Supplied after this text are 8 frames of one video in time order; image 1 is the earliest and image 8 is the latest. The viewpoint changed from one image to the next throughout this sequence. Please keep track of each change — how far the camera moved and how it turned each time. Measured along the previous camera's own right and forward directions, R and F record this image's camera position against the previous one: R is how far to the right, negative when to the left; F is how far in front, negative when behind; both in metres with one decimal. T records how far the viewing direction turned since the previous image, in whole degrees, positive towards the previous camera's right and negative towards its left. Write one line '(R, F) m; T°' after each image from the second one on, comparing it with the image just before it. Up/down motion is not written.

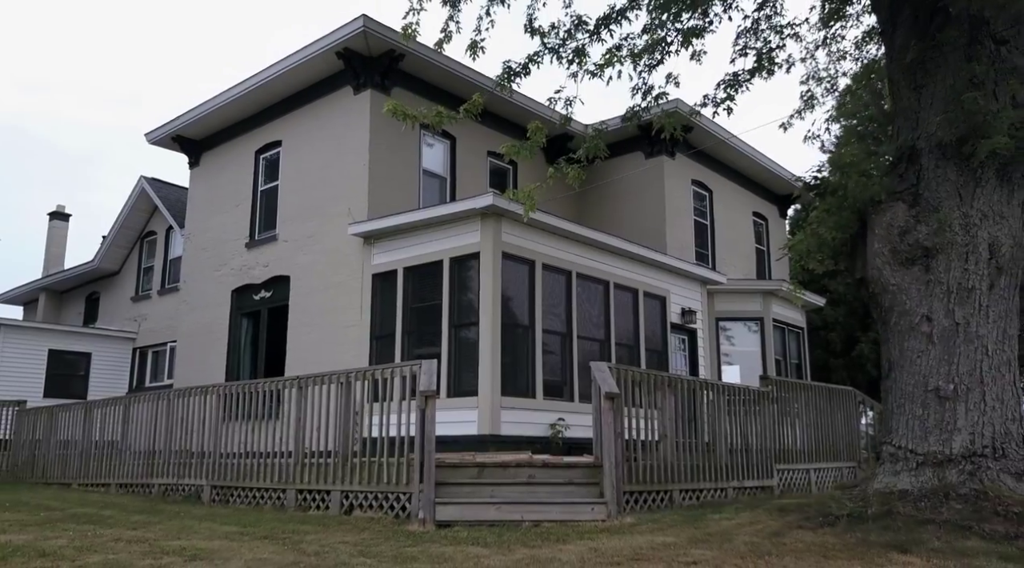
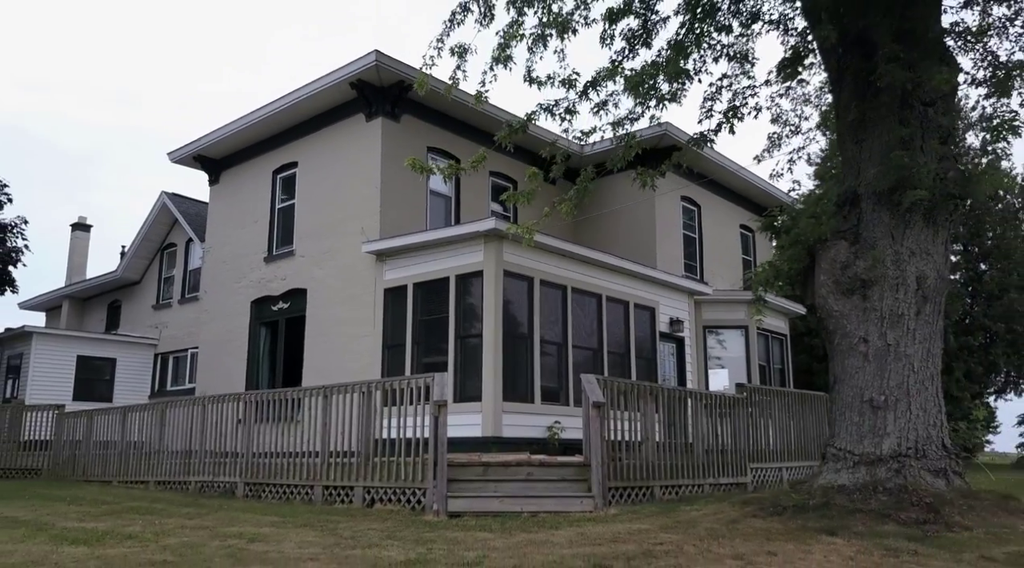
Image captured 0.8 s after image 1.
(0.0, -1.0) m; 0°
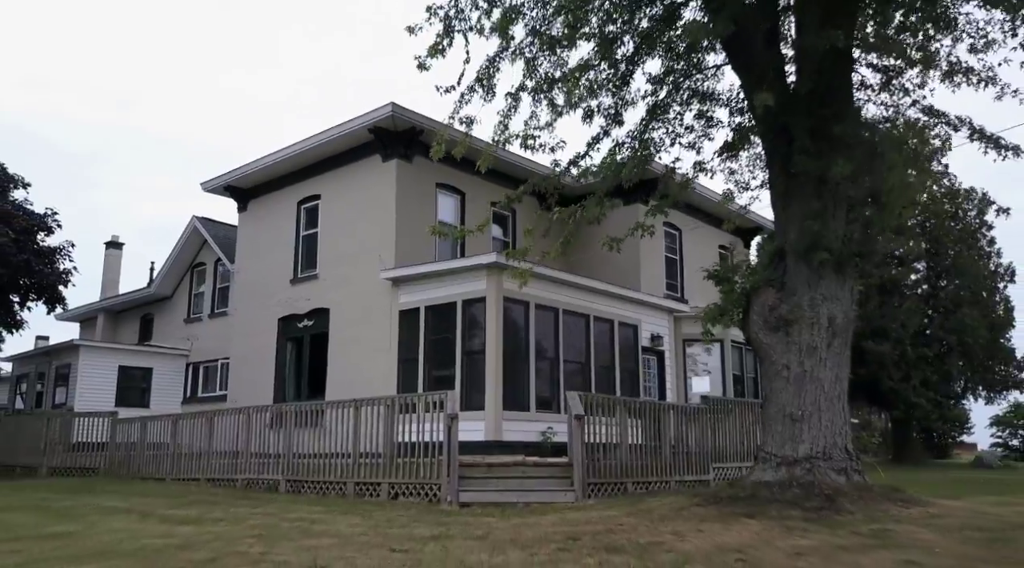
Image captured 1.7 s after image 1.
(0.0, -1.8) m; 0°
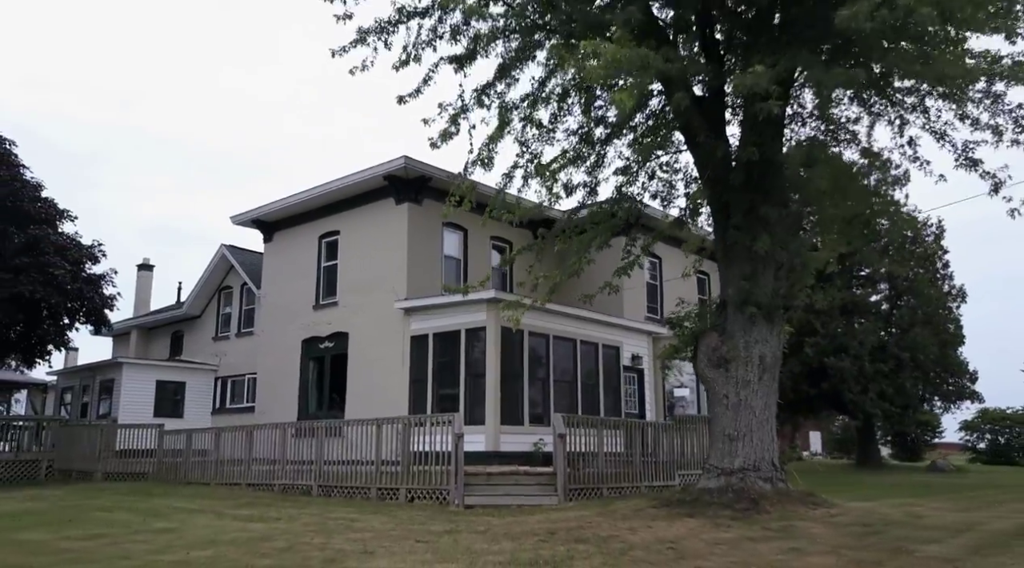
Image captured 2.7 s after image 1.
(+0.1, -2.1) m; 0°
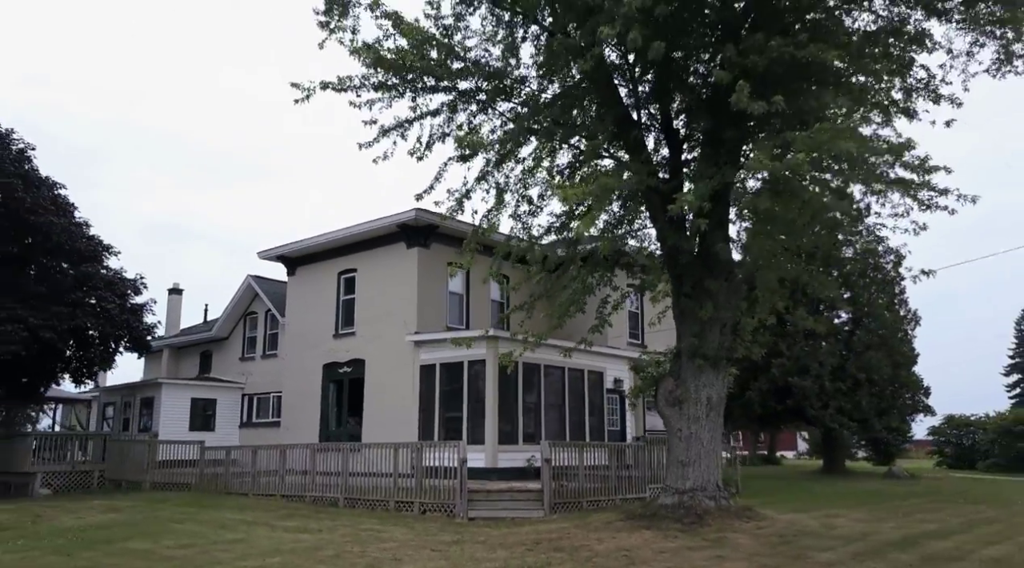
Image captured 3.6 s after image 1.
(+0.1, -2.5) m; 0°
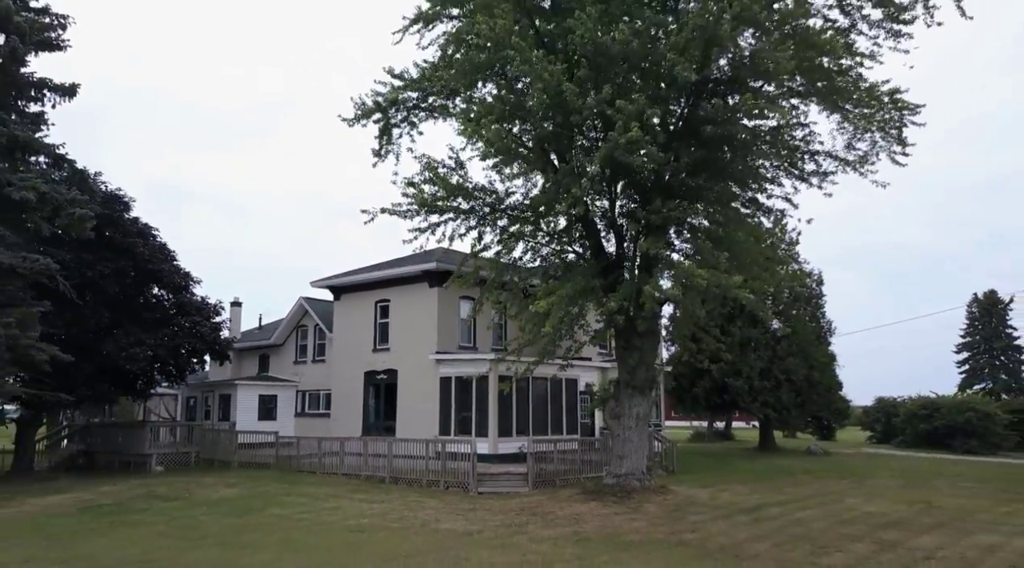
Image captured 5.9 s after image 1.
(+0.1, -6.5) m; 0°
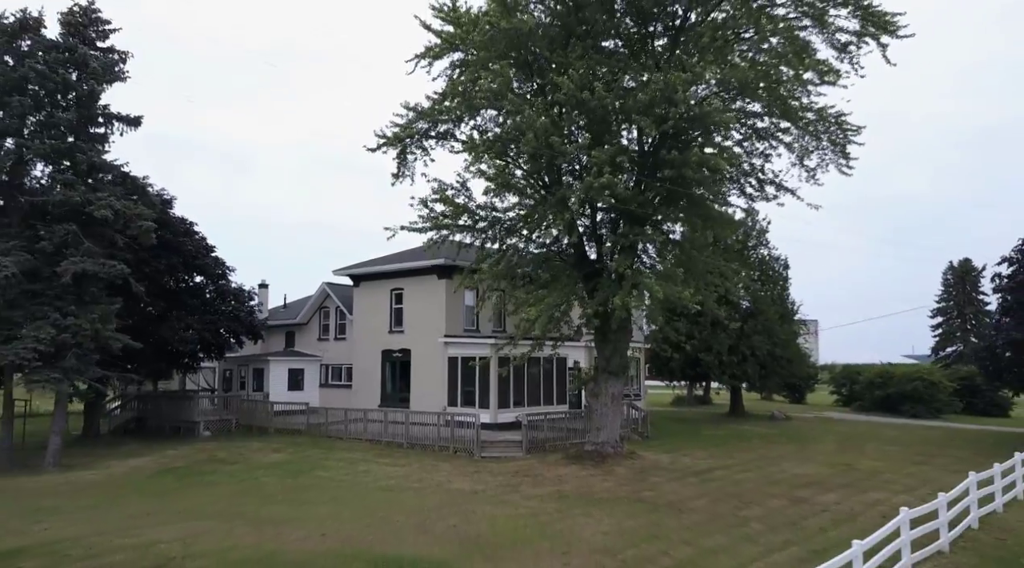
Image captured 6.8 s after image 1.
(+0.1, -4.0) m; 0°
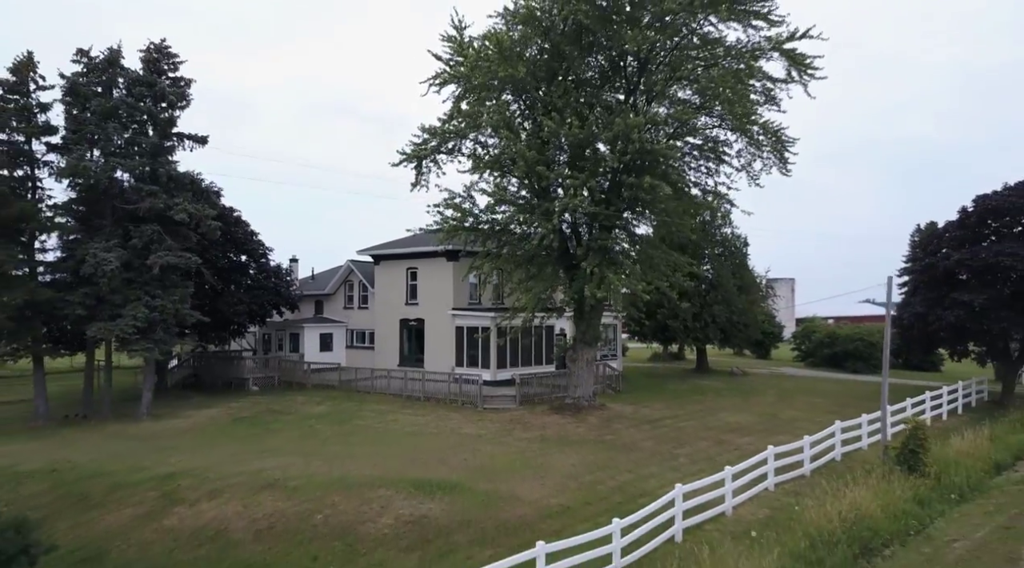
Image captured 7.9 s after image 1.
(+0.2, -6.0) m; 0°
